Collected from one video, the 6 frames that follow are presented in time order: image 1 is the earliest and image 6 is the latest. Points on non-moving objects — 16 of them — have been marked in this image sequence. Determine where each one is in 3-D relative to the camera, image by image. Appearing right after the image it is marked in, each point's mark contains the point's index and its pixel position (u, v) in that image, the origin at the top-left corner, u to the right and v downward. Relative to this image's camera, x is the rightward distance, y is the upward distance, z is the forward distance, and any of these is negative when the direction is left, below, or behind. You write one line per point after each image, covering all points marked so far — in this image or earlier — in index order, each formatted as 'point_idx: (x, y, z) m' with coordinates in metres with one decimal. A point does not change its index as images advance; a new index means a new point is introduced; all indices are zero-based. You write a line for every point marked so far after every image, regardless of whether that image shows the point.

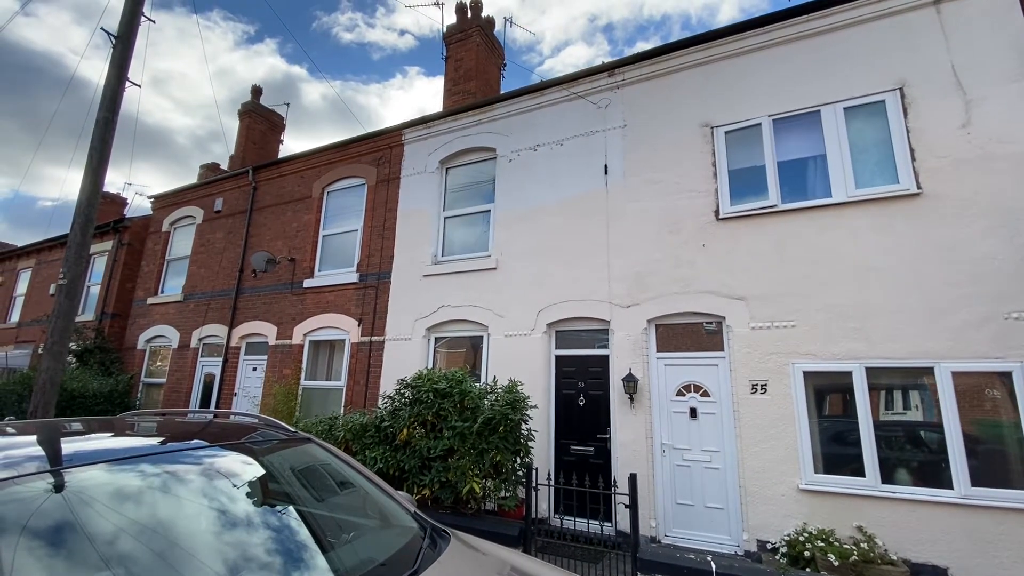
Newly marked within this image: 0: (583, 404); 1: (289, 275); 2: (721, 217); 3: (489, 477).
0: (+1.1, -1.7, +7.2) m
1: (-5.0, +0.3, +10.7) m
2: (+2.9, +1.0, +6.7) m
3: (-0.2, -2.0, +5.1) m
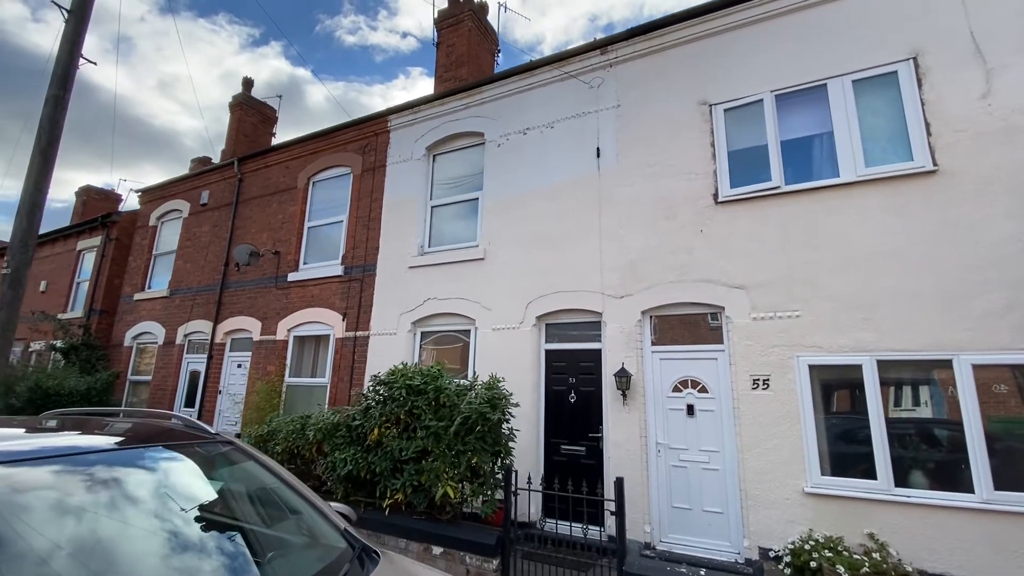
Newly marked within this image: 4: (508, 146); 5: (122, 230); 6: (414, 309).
0: (+0.9, -1.6, +6.8) m
1: (-5.2, +0.4, +10.4) m
2: (+2.7, +1.1, +6.2) m
3: (-0.4, -1.9, +4.7) m
4: (-0.1, +2.4, +8.1) m
5: (-11.6, +1.7, +14.3) m
6: (-1.7, -0.4, +8.3) m
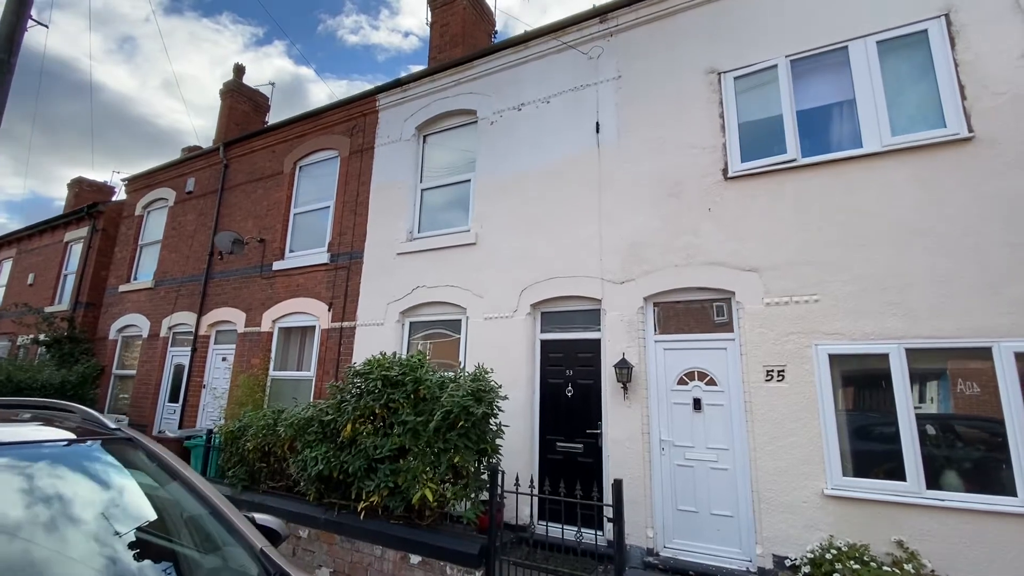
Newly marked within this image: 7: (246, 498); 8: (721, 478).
0: (+0.8, -1.4, +6.3) m
1: (-5.2, +0.6, +9.9) m
2: (+2.6, +1.3, +5.7) m
3: (-0.6, -1.7, +4.2) m
4: (-0.2, +2.6, +7.6) m
5: (-11.6, +1.9, +13.9) m
6: (-1.8, -0.2, +7.8) m
7: (-3.0, -2.3, +5.4) m
8: (+2.3, -2.1, +5.2) m
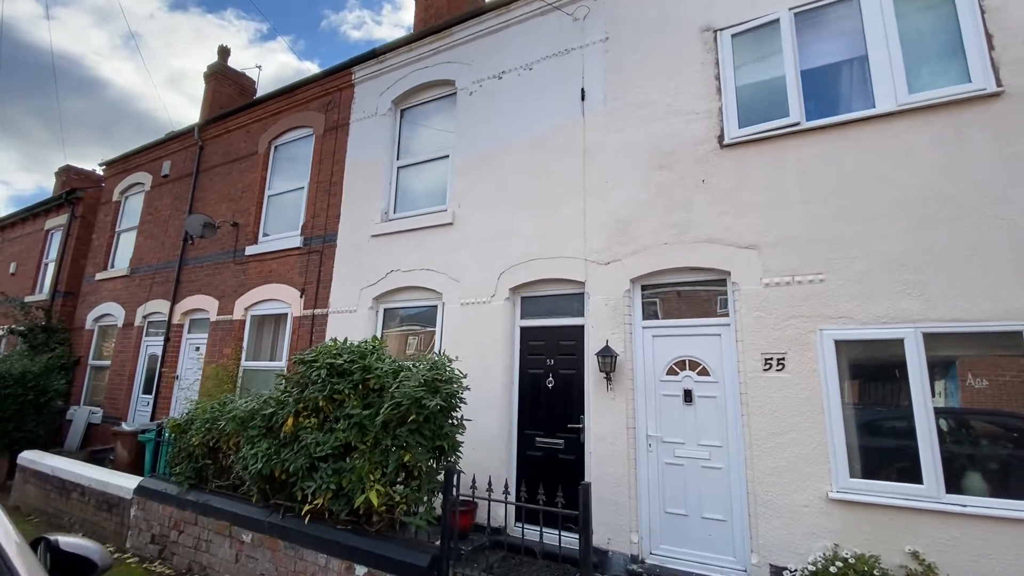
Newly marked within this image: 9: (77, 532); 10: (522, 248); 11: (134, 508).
0: (+0.5, -1.2, +5.8) m
1: (-5.5, +0.9, +9.4) m
2: (+2.3, +1.5, +5.2) m
3: (-0.9, -1.5, +3.7) m
4: (-0.5, +2.8, +7.0) m
5: (-11.9, +2.3, +13.4) m
6: (-2.1, +0.1, +7.3) m
7: (-3.3, -2.1, +4.9) m
8: (+2.0, -1.9, +4.7) m
9: (-5.4, -3.0, +6.0) m
10: (+0.1, +0.5, +6.1) m
11: (-4.3, -2.5, +5.5) m
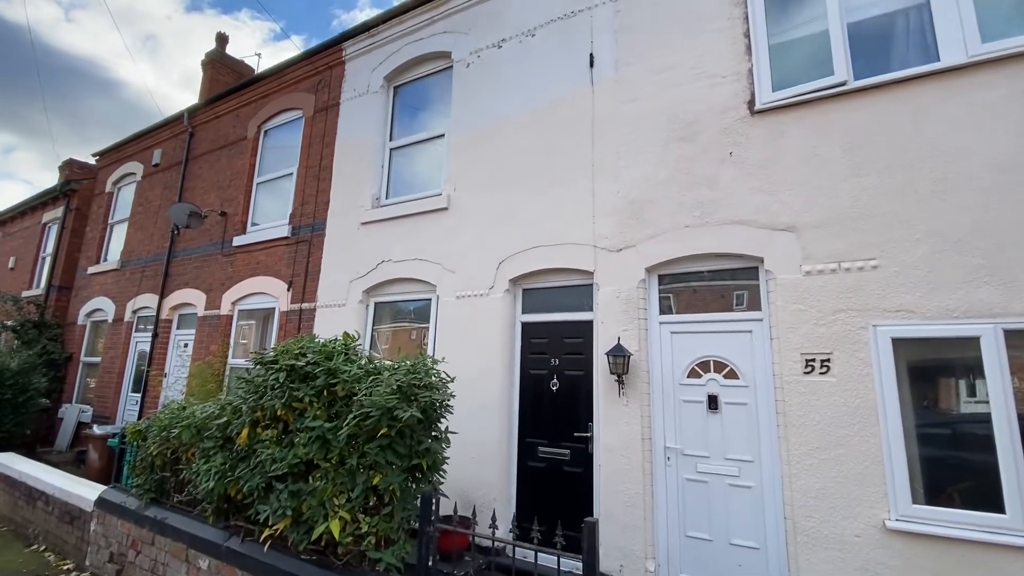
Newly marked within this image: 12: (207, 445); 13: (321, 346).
0: (+0.5, -1.1, +5.1) m
1: (-5.4, +1.0, +8.9) m
2: (+2.3, +1.6, +4.4) m
3: (-0.9, -1.4, +3.1) m
4: (-0.4, +2.9, +6.4) m
5: (-11.7, +2.4, +13.0) m
6: (-2.0, +0.2, +6.7) m
7: (-3.3, -2.0, +4.4) m
8: (+1.9, -1.8, +4.1) m
9: (-5.4, -3.0, +5.5) m
10: (+0.1, +0.6, +5.5) m
11: (-4.3, -2.4, +4.9) m
12: (-2.4, -1.2, +3.7) m
13: (-1.4, -0.4, +3.5) m
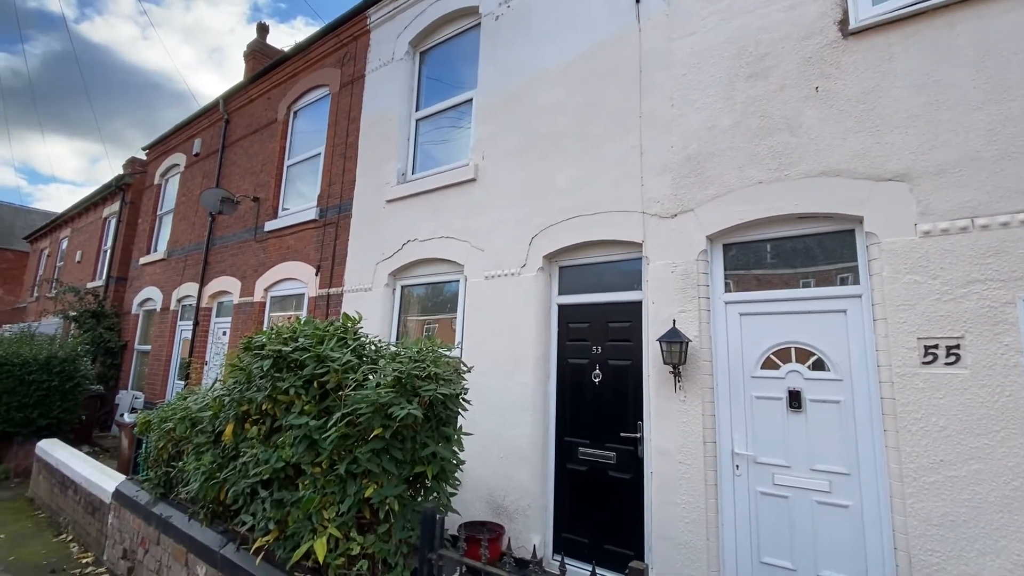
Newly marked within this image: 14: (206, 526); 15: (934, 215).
0: (+0.8, -0.9, +4.4) m
1: (-4.7, +1.3, +8.7) m
2: (+2.5, +1.9, +3.5) m
3: (-0.8, -1.2, +2.5) m
4: (0.0, +3.2, +5.7) m
5: (-10.5, +2.7, +13.4) m
6: (-1.6, +0.4, +6.2) m
7: (-3.0, -1.9, +4.0) m
8: (+2.2, -1.6, +3.2) m
9: (-5.0, -2.8, +5.4) m
10: (+0.5, +0.8, +4.8) m
11: (-3.9, -2.2, +4.7) m
12: (-2.1, -1.0, +3.3) m
13: (-1.2, -0.3, +3.0) m
14: (-2.2, -1.7, +3.4) m
15: (+2.7, +0.5, +3.1) m
